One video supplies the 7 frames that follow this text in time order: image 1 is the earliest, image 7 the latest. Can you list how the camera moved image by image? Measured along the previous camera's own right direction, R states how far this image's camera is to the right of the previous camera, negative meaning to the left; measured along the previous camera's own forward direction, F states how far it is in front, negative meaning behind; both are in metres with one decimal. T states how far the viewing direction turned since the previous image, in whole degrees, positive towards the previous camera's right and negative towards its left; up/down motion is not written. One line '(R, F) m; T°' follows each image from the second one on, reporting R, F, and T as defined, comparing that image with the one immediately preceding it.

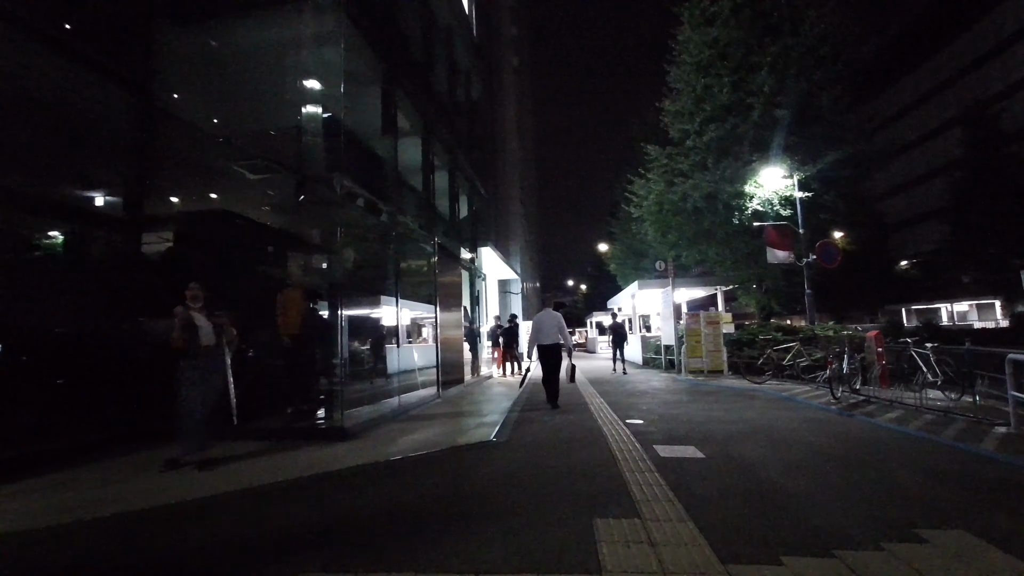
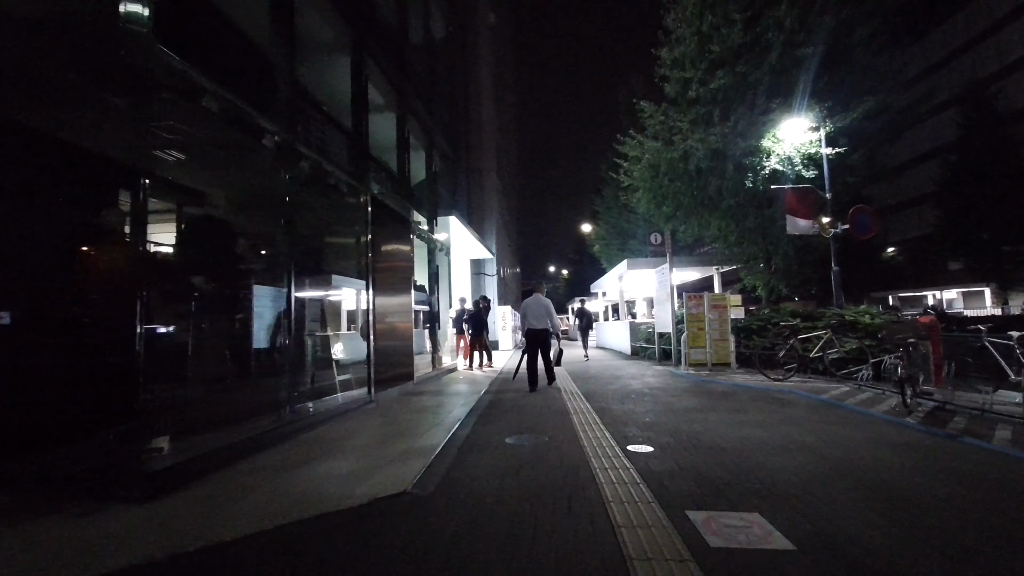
(+0.4, +3.0) m; +2°
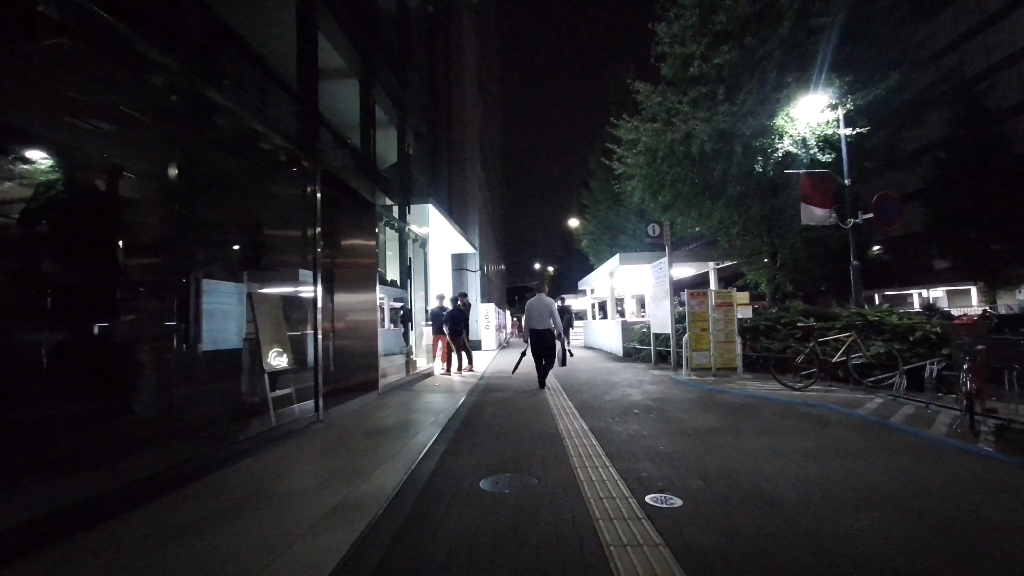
(+0.1, +1.6) m; +2°
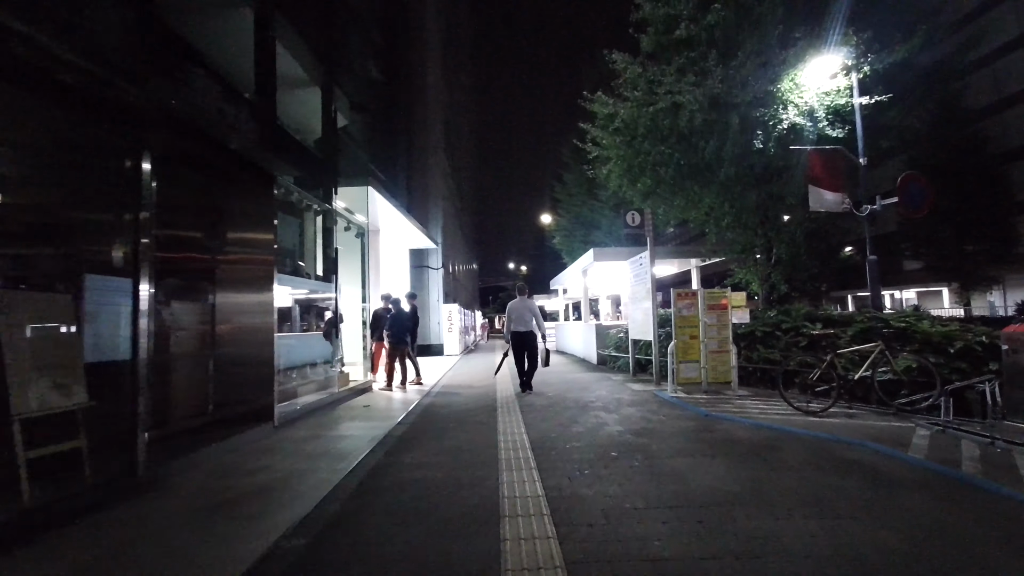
(+0.5, +2.2) m; +3°
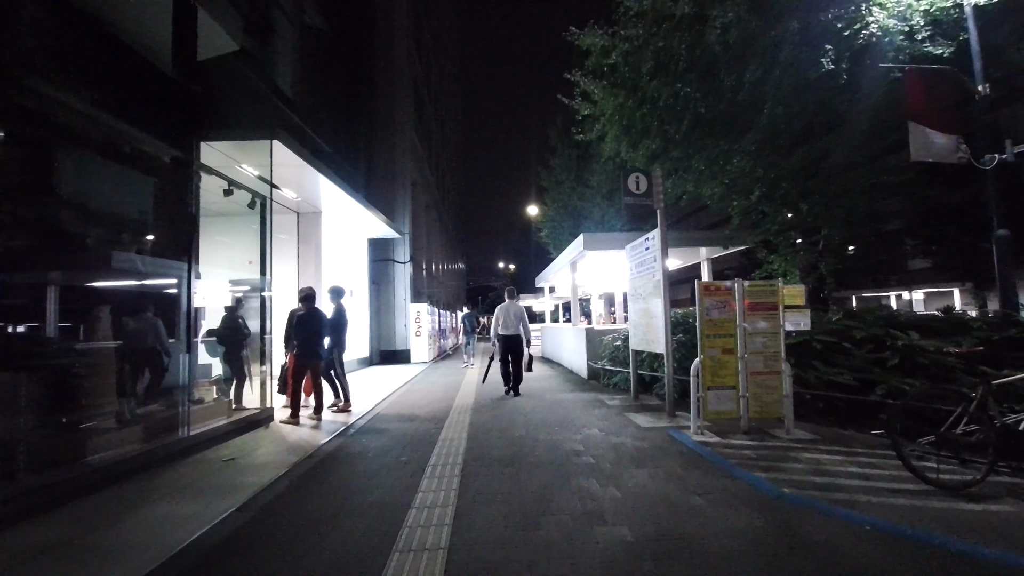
(+0.6, +3.4) m; +1°
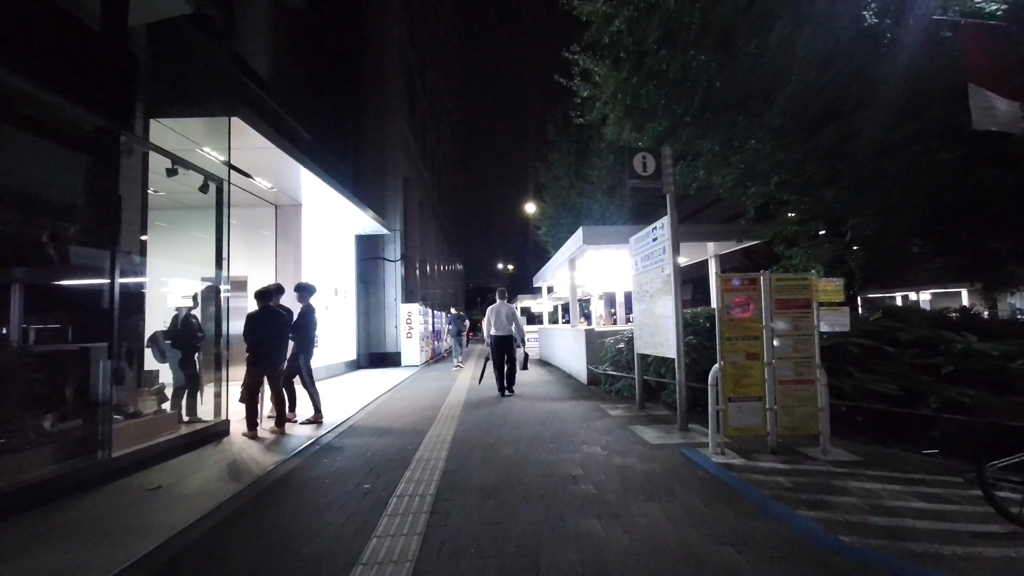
(+0.2, +1.0) m; 0°
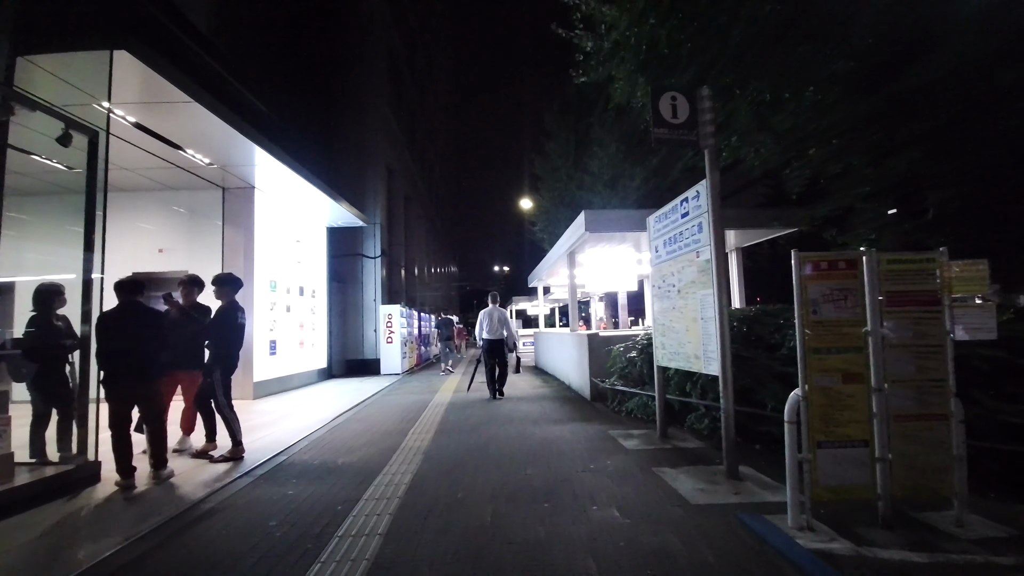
(+0.2, +2.0) m; 0°
